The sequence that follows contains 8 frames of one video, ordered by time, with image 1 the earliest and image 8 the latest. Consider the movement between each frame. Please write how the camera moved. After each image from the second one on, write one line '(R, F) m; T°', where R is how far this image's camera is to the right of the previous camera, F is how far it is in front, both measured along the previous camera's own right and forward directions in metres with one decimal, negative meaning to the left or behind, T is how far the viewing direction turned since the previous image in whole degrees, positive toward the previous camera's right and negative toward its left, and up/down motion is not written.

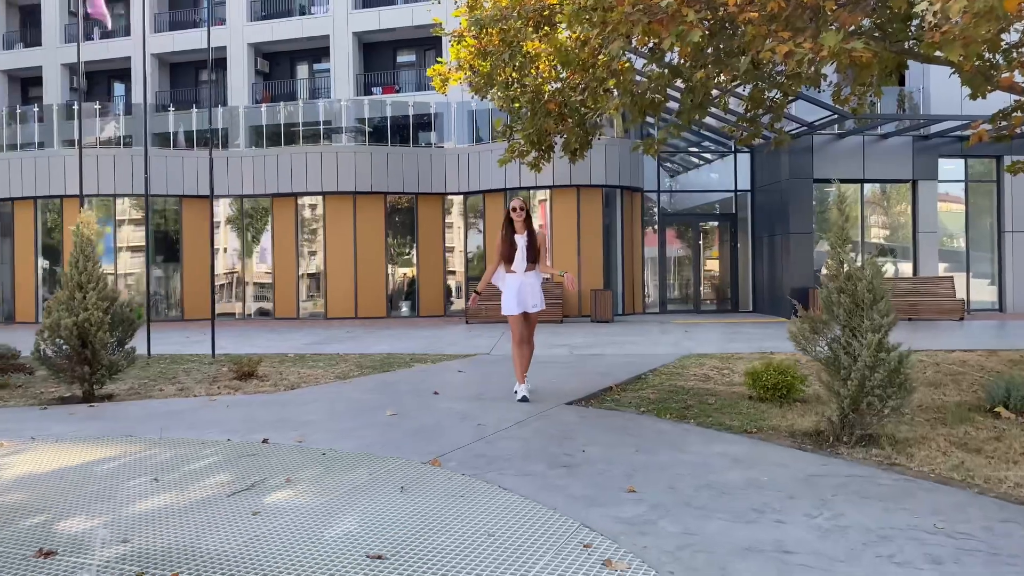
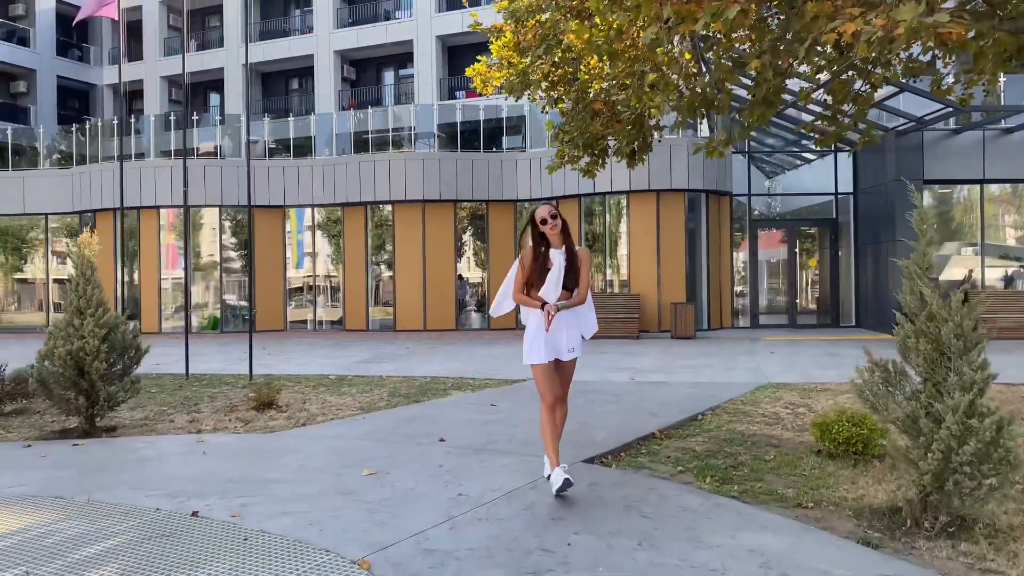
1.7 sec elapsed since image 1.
(+0.7, +1.0) m; -7°
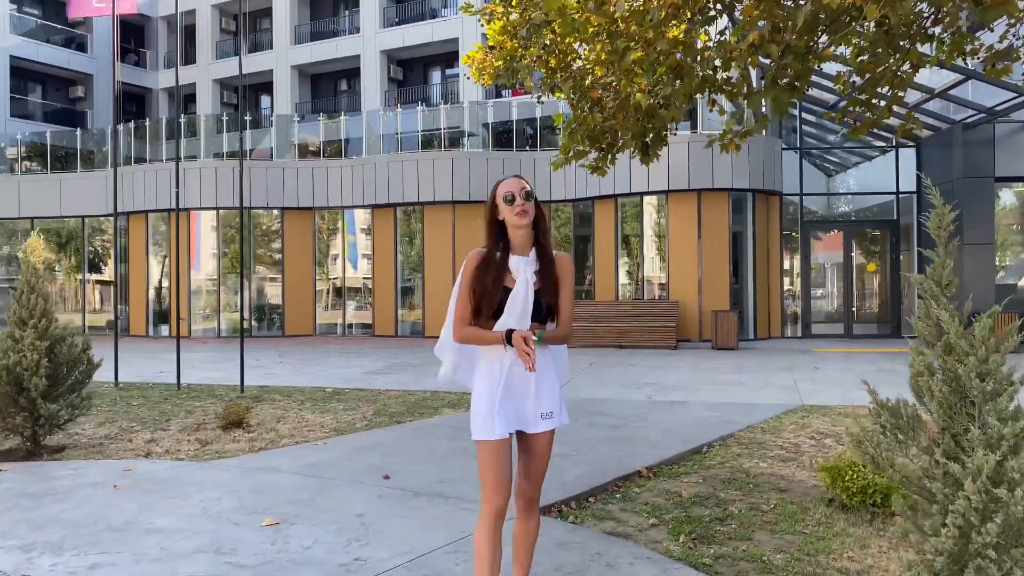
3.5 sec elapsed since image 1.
(+0.7, +0.9) m; -5°
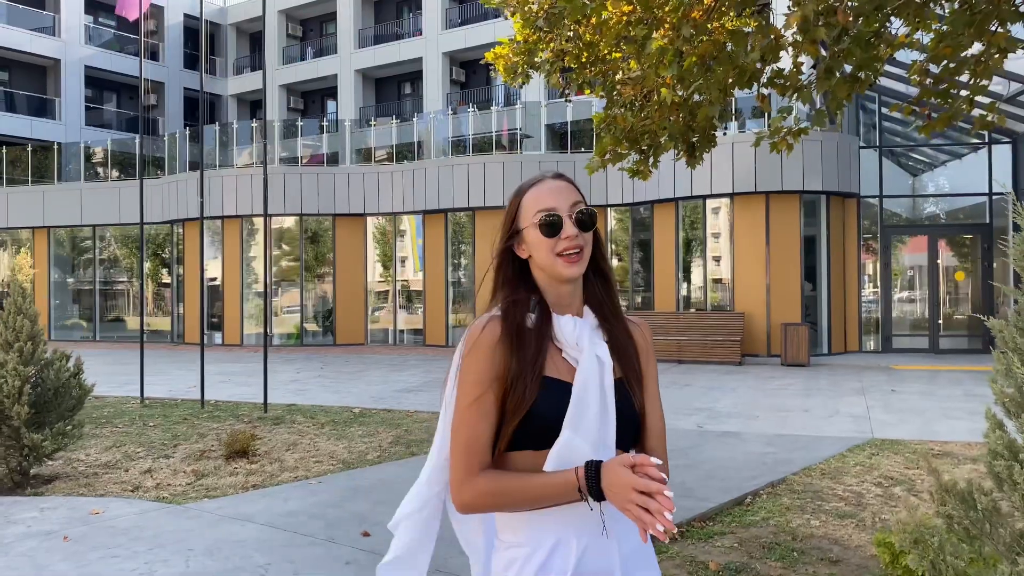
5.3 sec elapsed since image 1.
(+0.4, +0.8) m; -5°
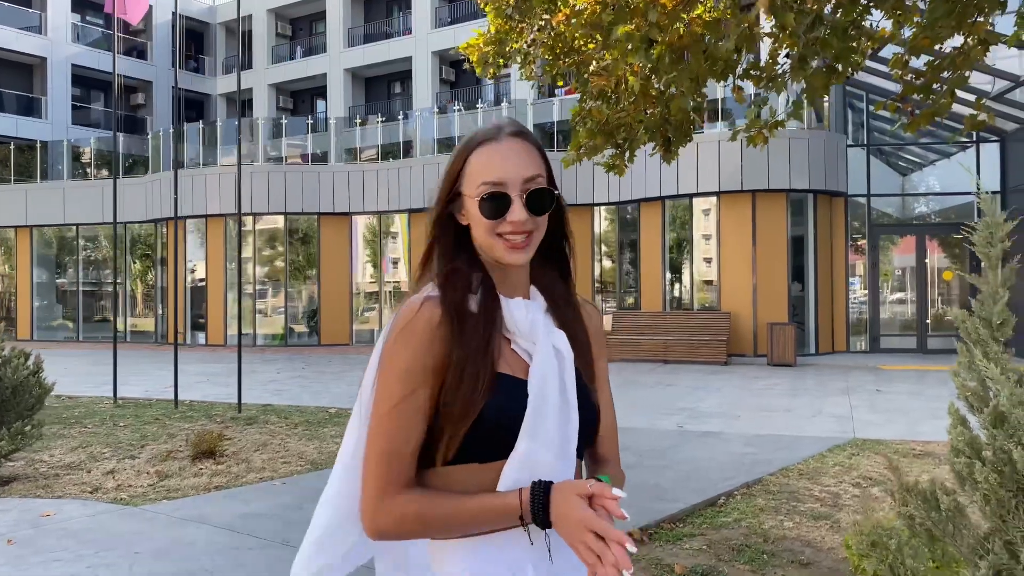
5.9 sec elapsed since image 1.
(+0.2, +0.2) m; 0°
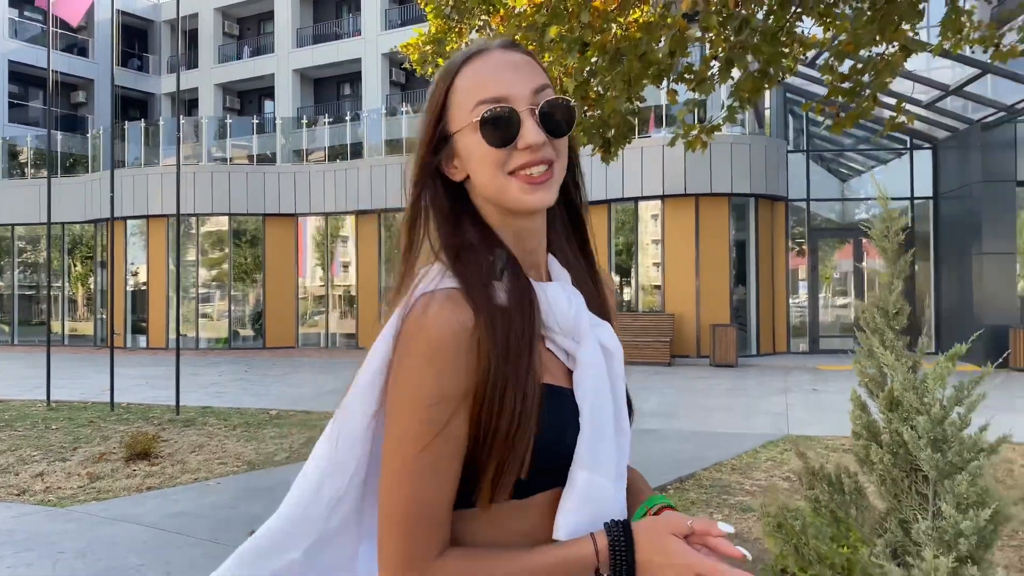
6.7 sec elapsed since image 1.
(+0.1, 0.0) m; +3°
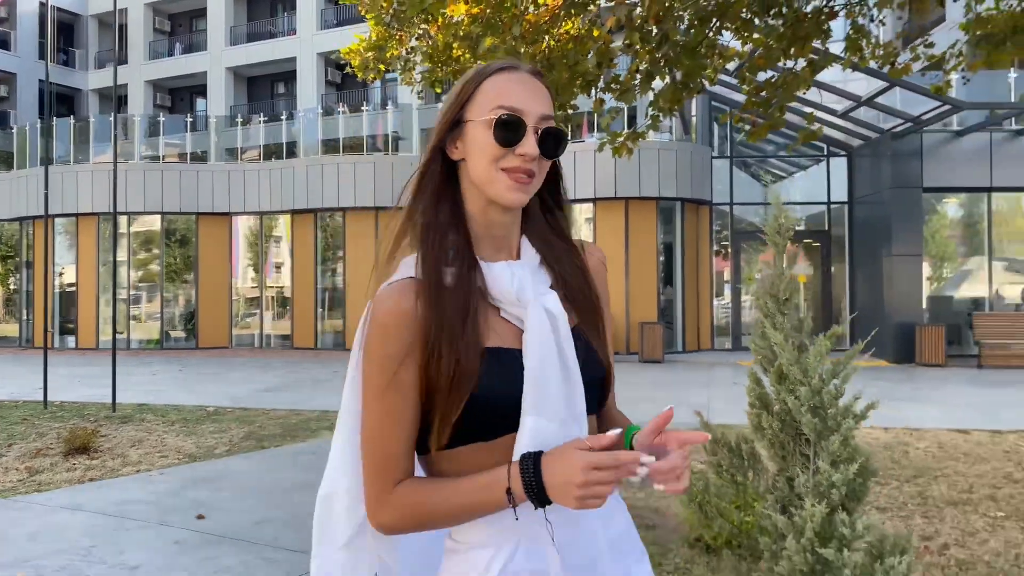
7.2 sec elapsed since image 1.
(0.0, -0.3) m; +4°
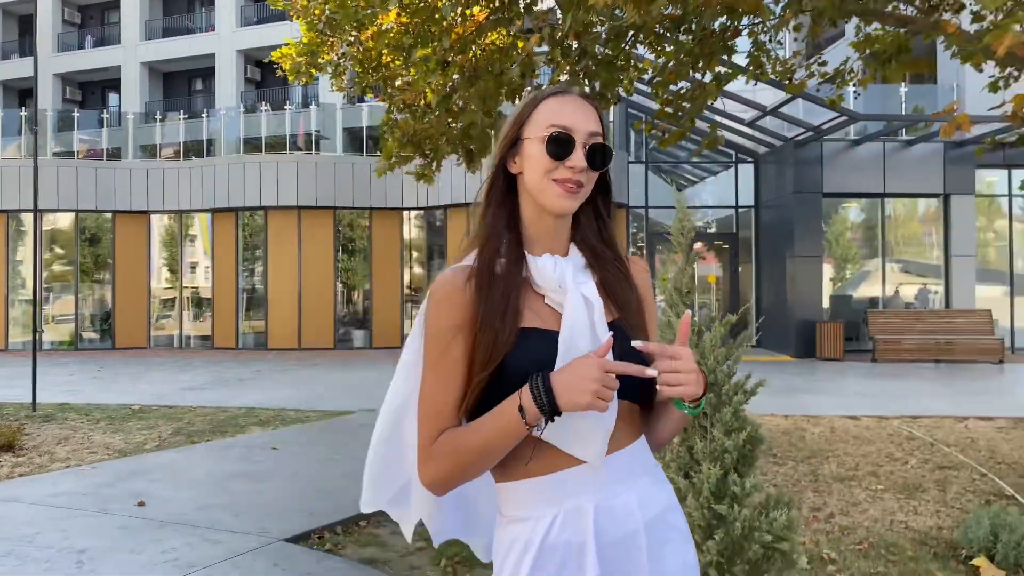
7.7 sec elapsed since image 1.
(-0.1, -0.3) m; +5°
